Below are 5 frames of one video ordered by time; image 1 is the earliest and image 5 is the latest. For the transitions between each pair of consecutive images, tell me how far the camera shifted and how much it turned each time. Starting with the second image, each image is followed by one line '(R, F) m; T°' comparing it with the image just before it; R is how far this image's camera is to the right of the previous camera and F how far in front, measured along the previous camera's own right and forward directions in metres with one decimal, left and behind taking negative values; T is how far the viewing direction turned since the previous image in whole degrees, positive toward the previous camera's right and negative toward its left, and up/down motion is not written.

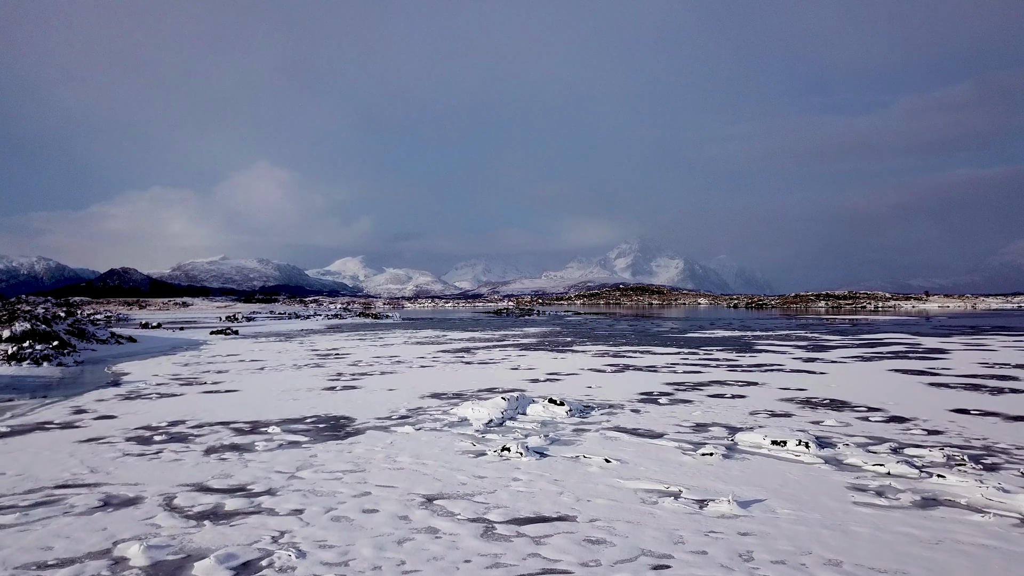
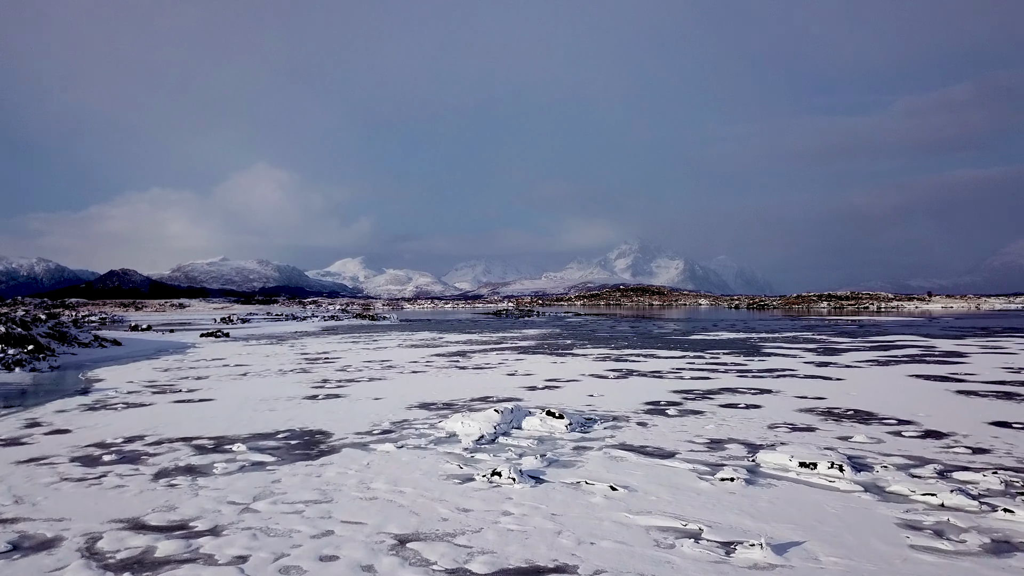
(+0.1, +1.2) m; 0°
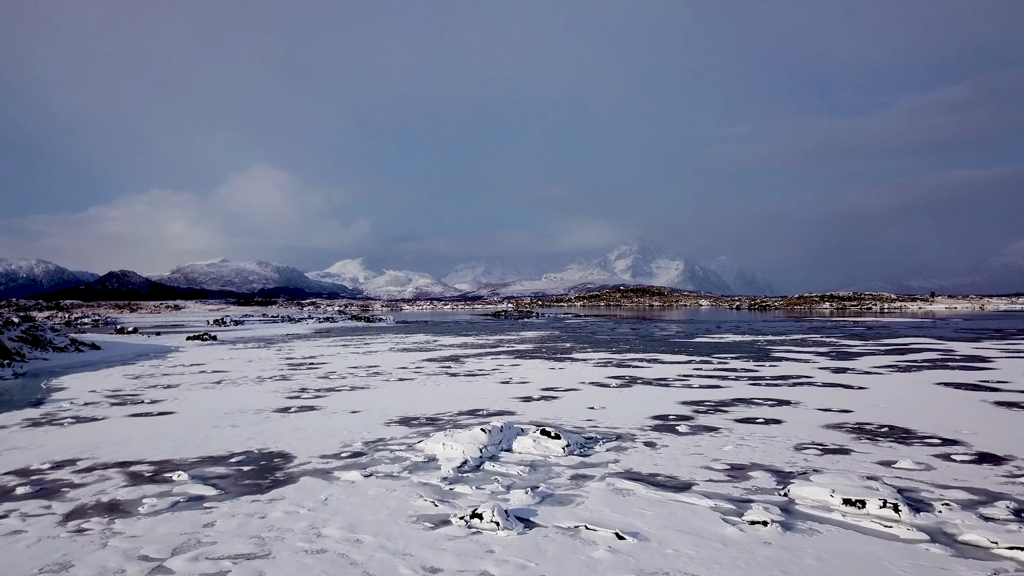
(+0.1, +1.5) m; 0°
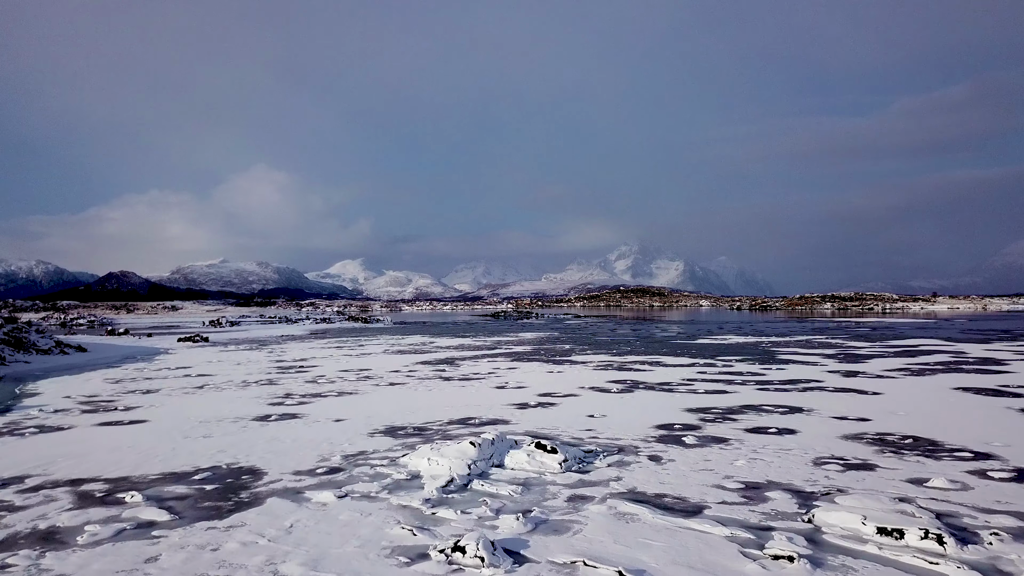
(+0.1, +0.9) m; 0°
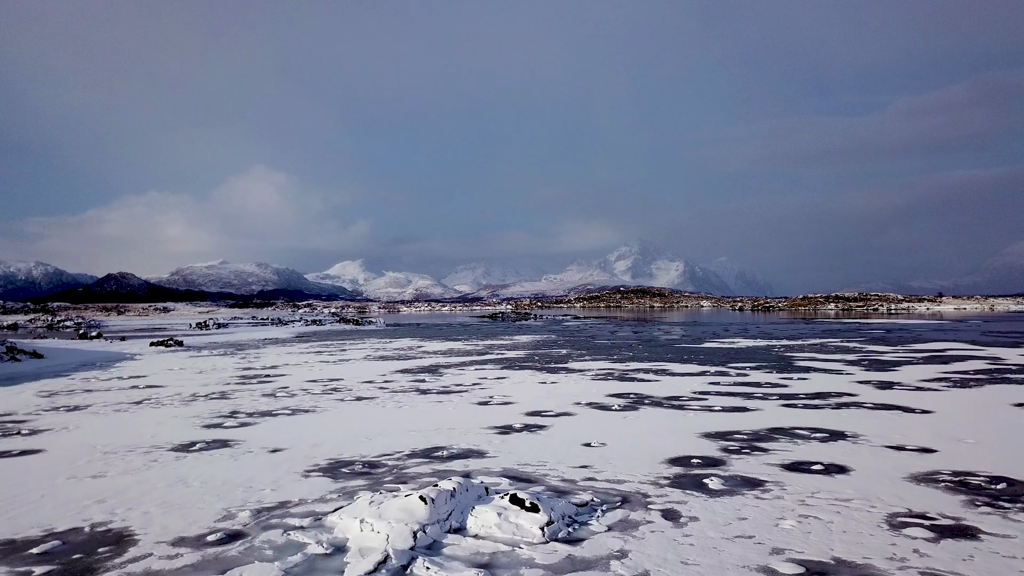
(+0.2, +2.5) m; 0°
